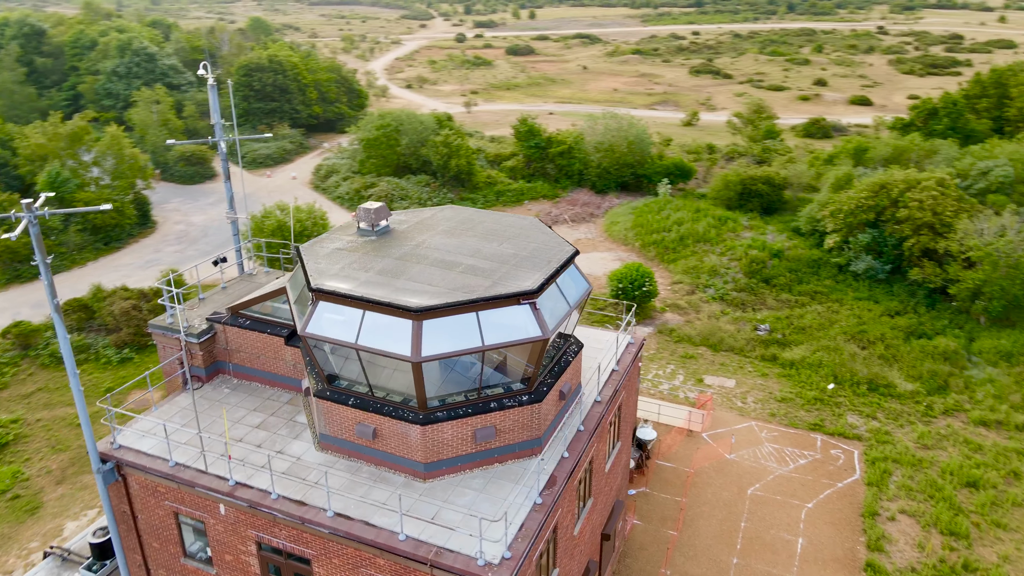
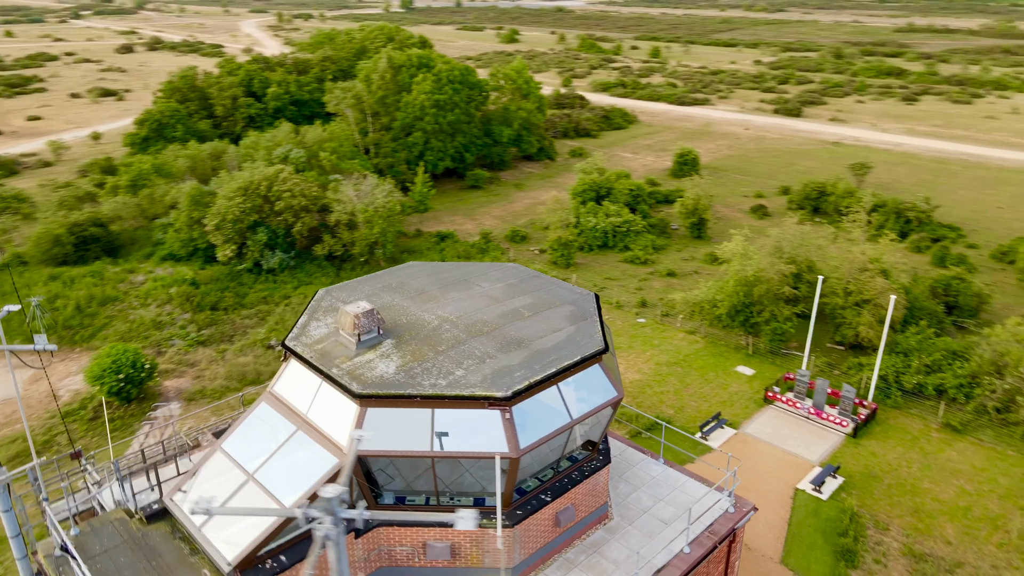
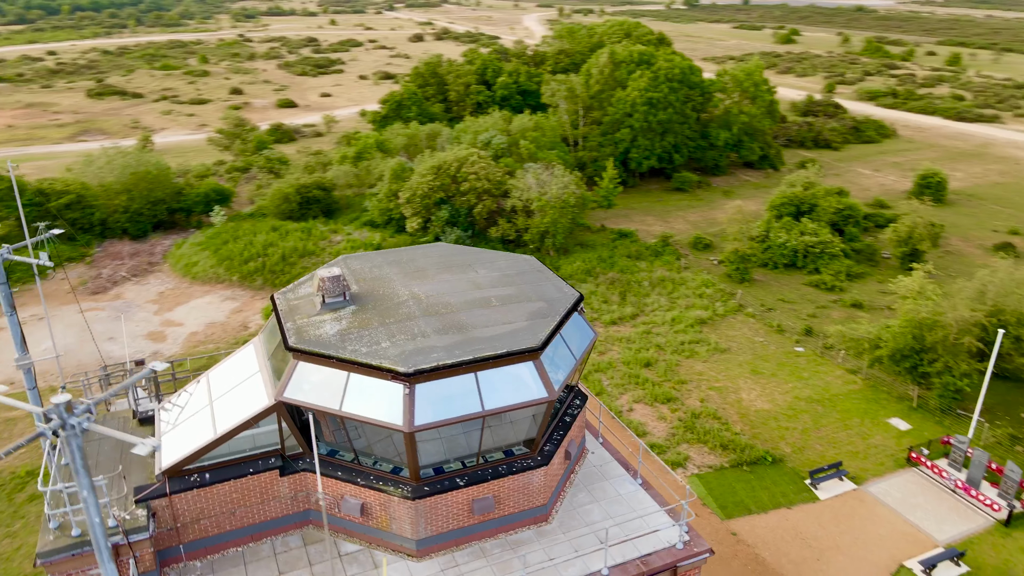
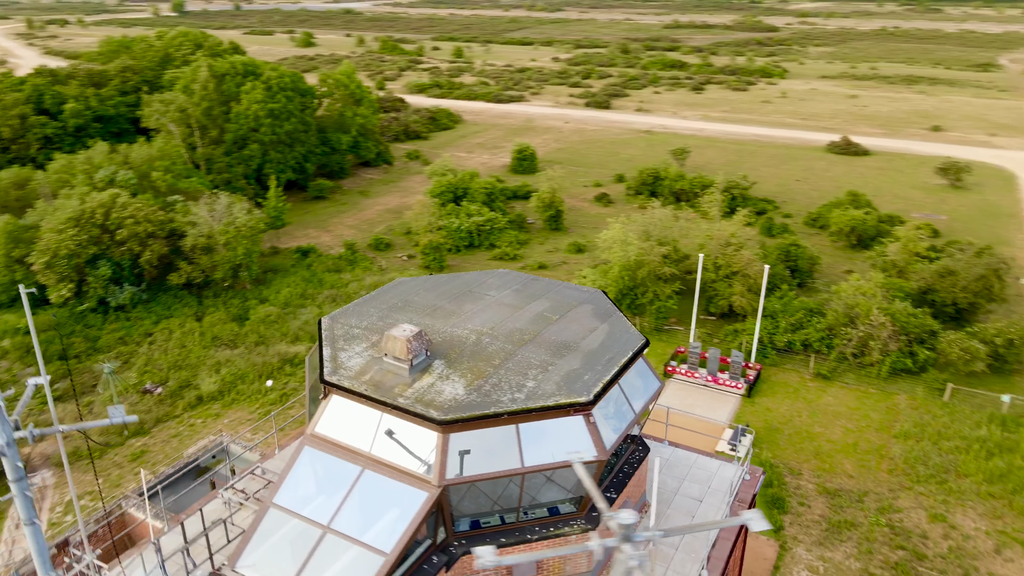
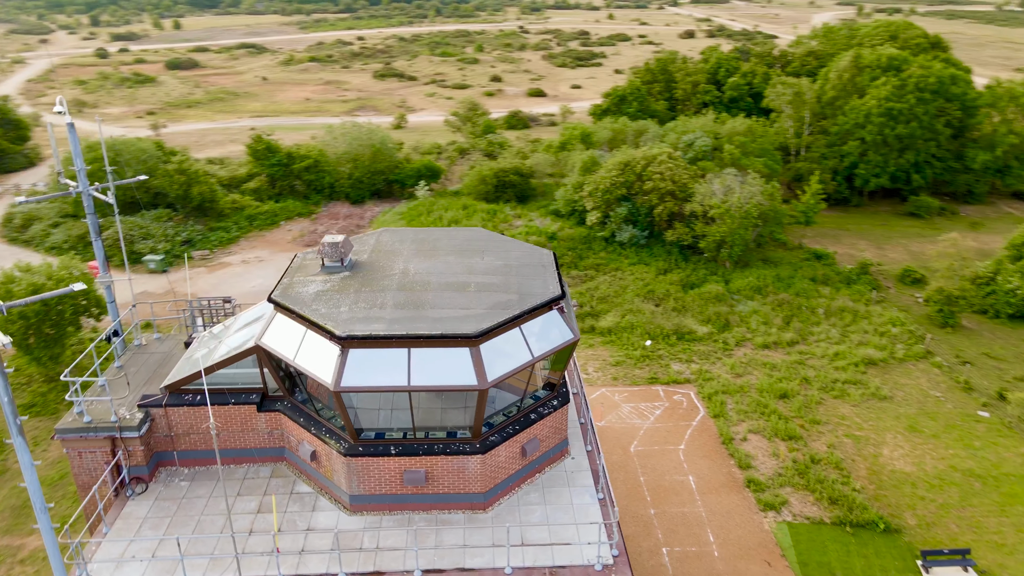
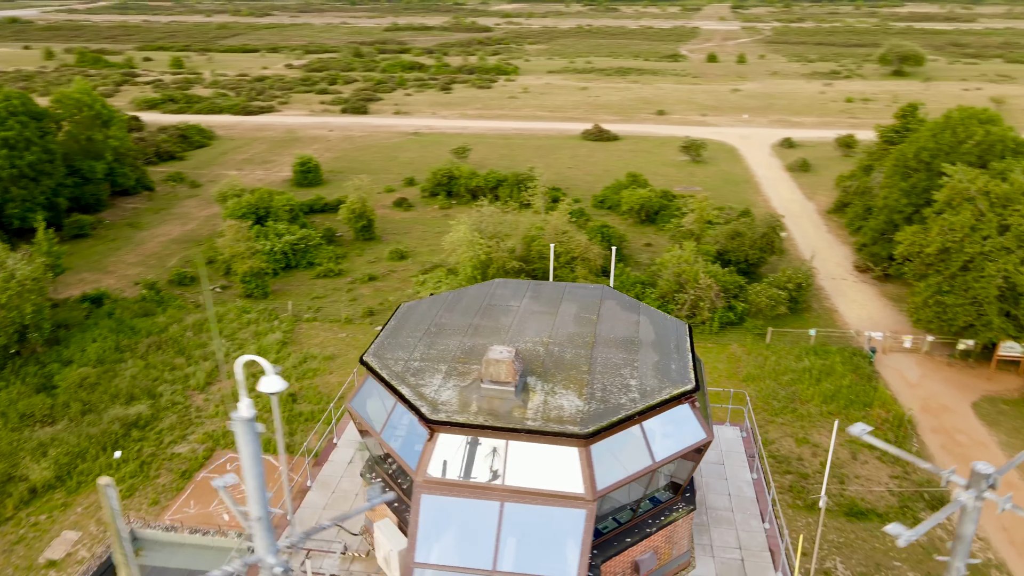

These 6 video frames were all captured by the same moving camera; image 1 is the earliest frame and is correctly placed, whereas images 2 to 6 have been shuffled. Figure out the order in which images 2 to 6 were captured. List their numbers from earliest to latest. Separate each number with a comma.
5, 3, 2, 4, 6
